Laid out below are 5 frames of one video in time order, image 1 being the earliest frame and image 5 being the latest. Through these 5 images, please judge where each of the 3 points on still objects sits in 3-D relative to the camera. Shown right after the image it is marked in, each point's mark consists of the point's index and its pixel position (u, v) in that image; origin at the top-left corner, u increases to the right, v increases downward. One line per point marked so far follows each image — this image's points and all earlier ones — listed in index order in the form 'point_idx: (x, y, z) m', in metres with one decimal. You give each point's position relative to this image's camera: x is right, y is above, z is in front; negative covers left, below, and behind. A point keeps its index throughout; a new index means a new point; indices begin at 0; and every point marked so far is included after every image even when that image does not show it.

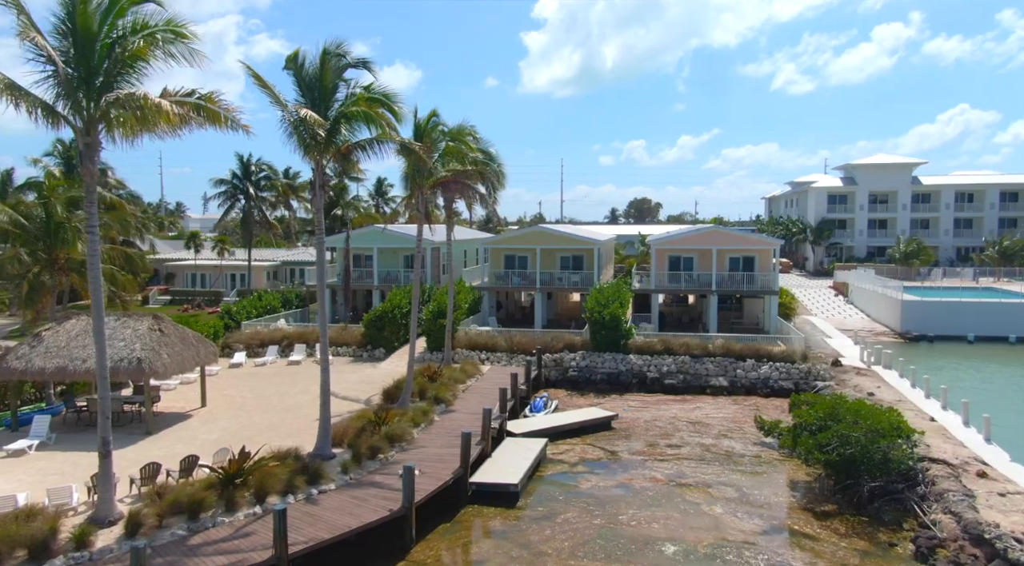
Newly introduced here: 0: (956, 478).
0: (+10.4, -4.6, +17.1) m
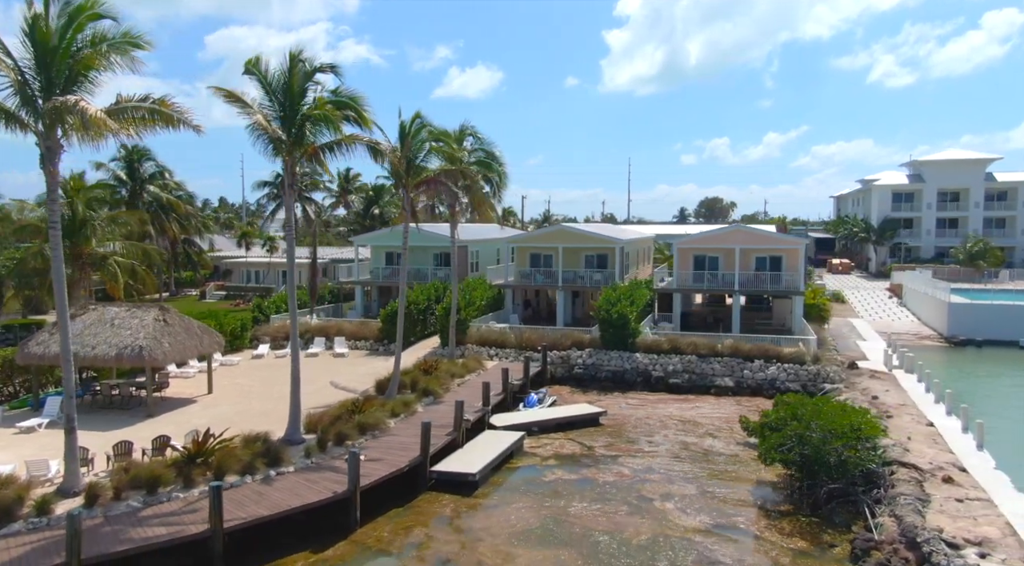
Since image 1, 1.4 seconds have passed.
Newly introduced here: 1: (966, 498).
0: (+9.2, -4.5, +16.7) m
1: (+9.8, -4.7, +15.8) m
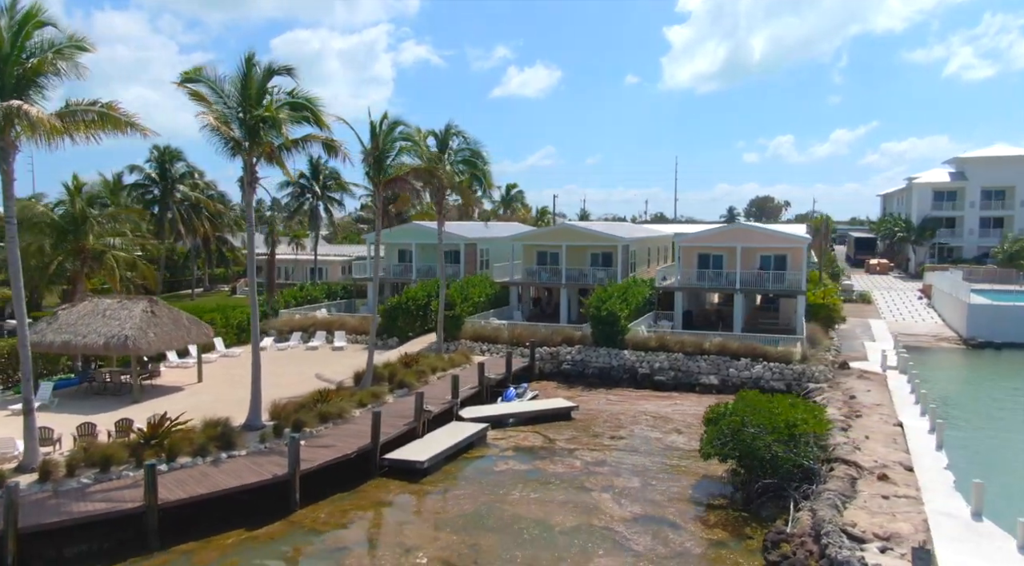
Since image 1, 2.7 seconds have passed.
0: (+7.7, -4.5, +16.7) m
1: (+8.2, -4.6, +15.8) m
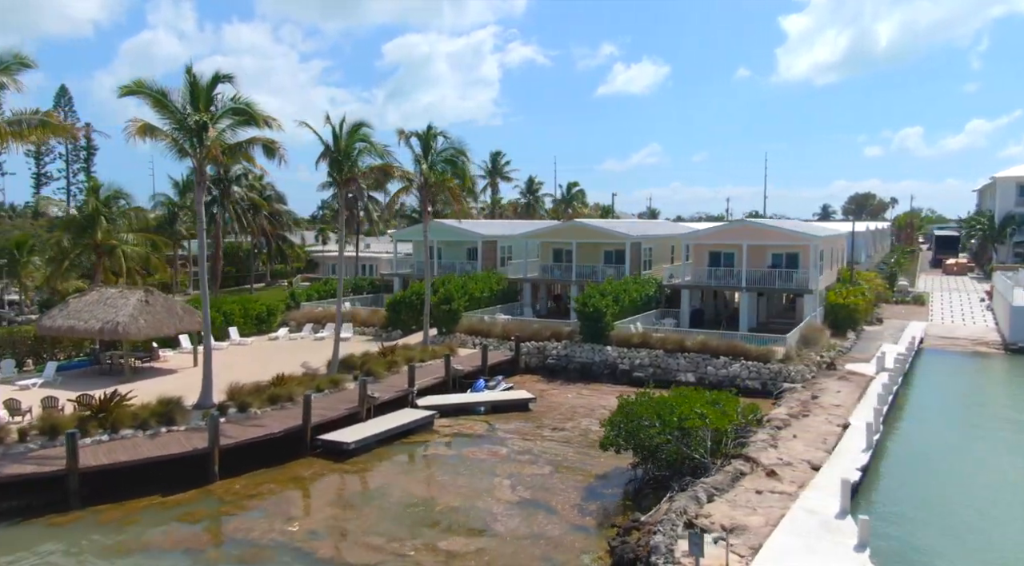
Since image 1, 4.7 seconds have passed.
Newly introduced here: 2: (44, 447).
0: (+5.1, -4.4, +16.7) m
1: (+5.5, -4.5, +15.8) m
2: (-11.4, -4.0, +17.8) m
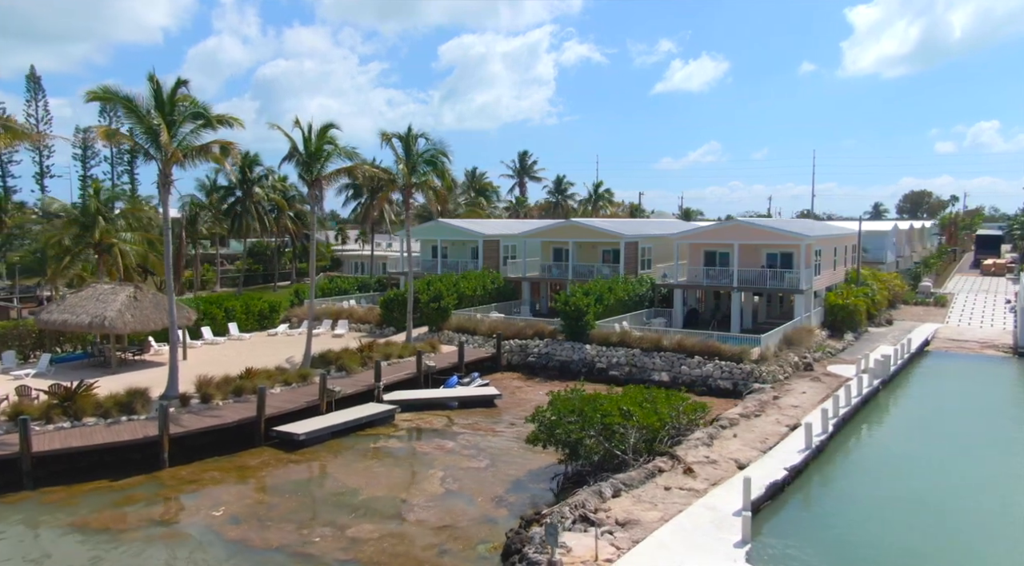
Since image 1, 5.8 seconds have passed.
0: (+3.3, -4.3, +16.9) m
1: (+3.6, -4.5, +16.0) m
2: (-13.1, -3.9, +19.1) m
